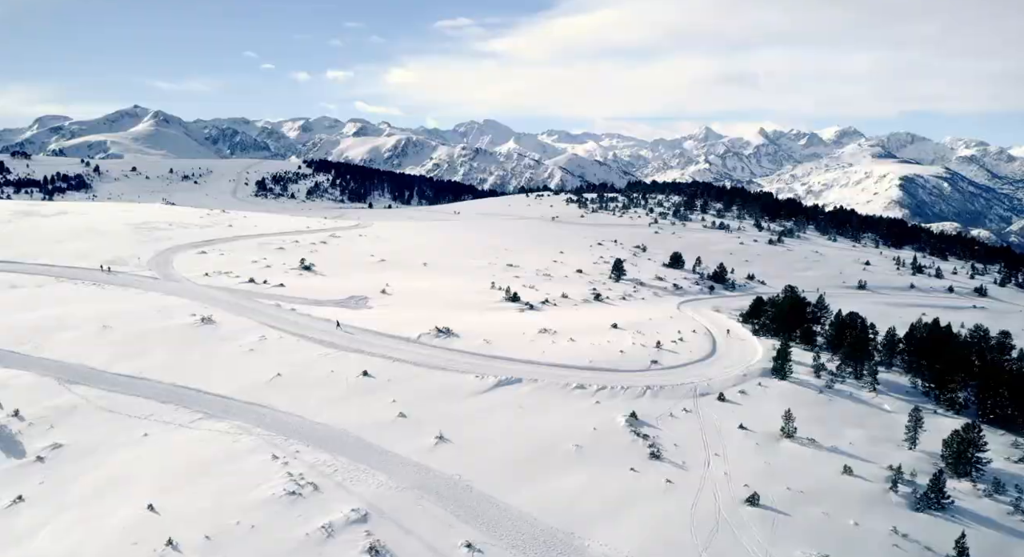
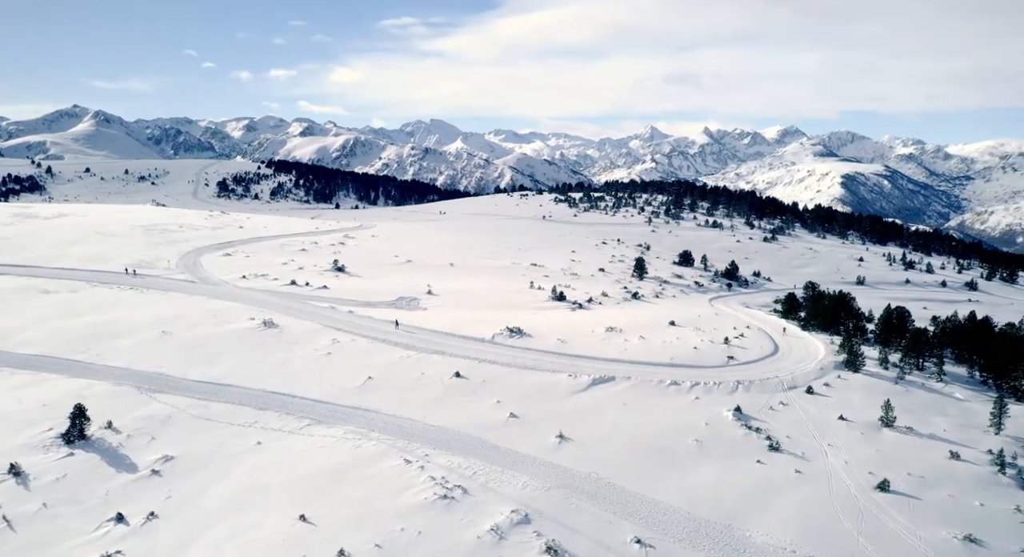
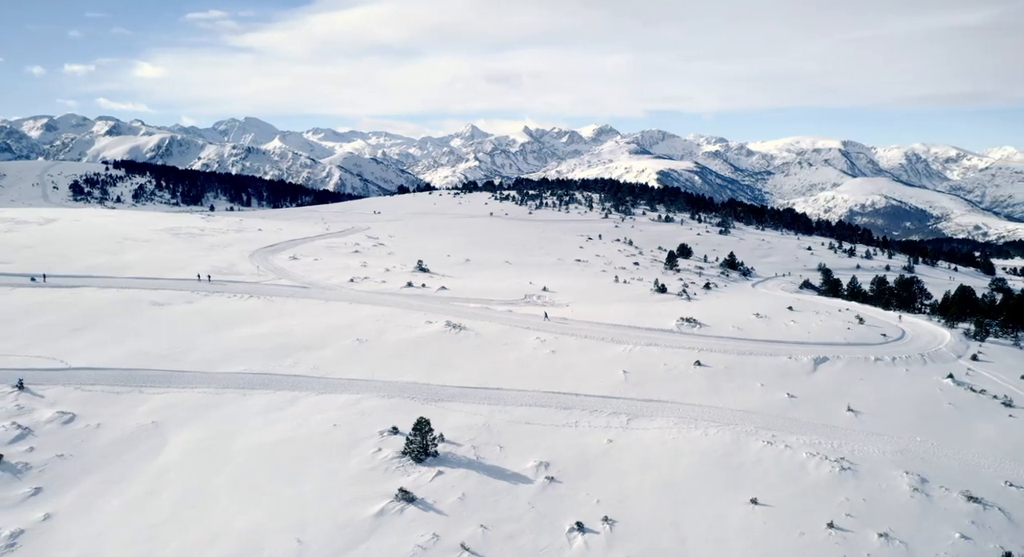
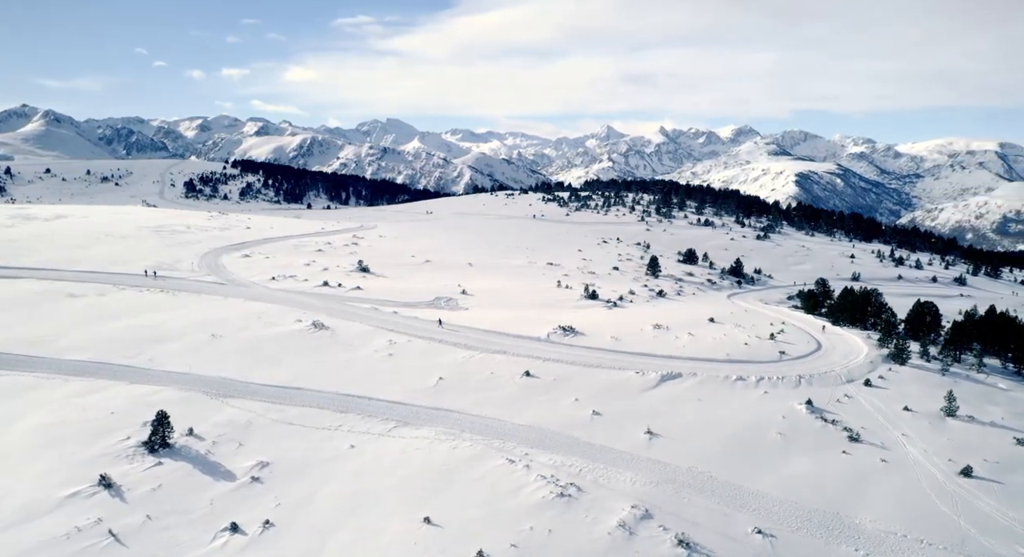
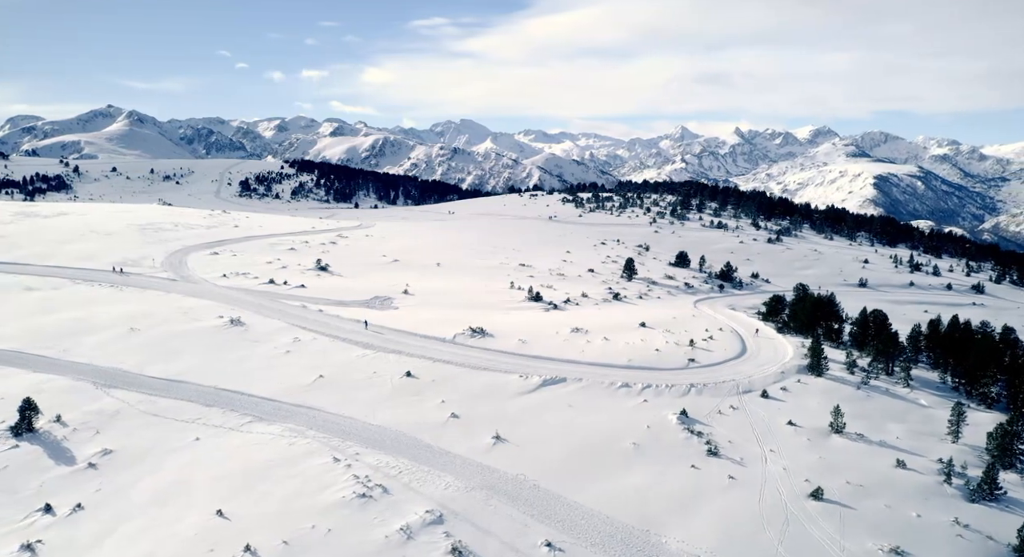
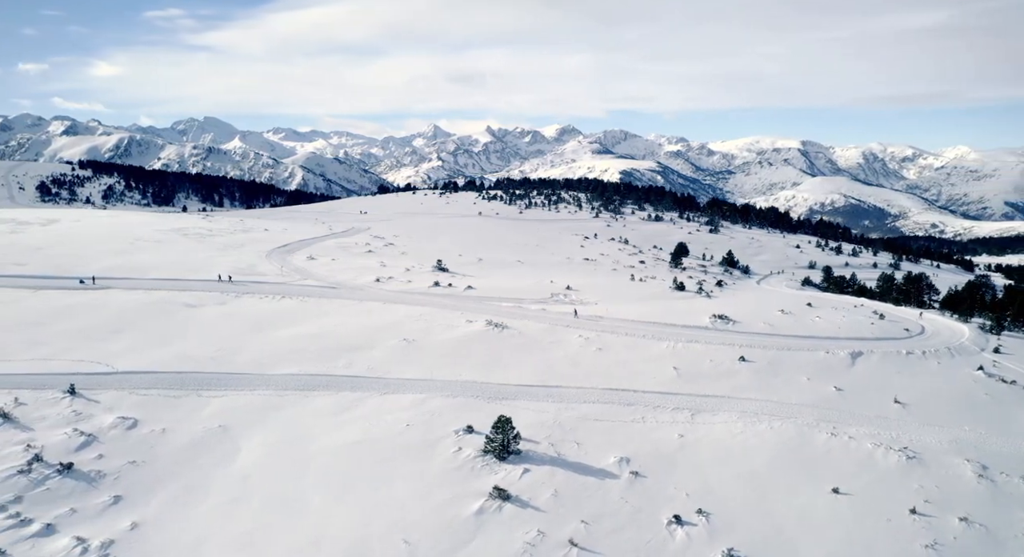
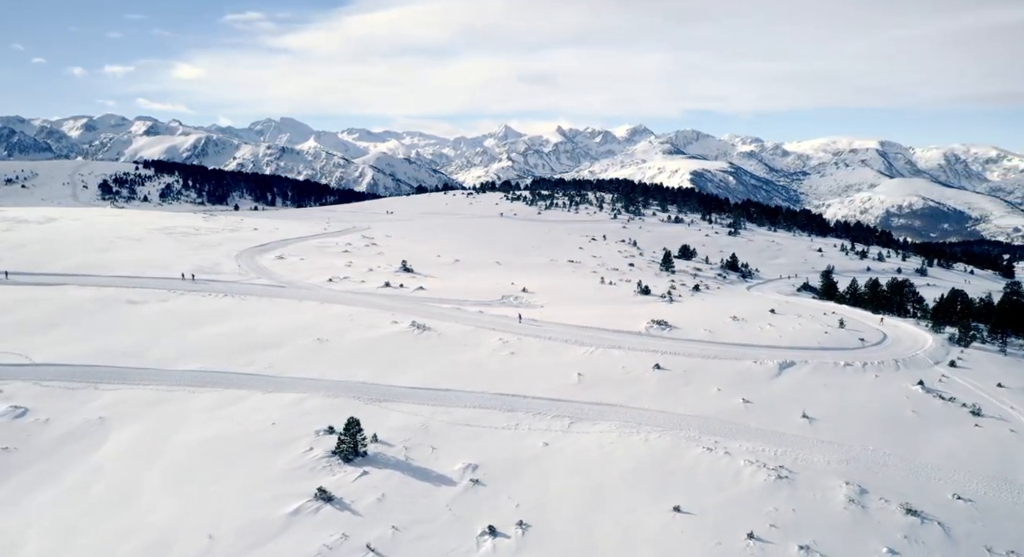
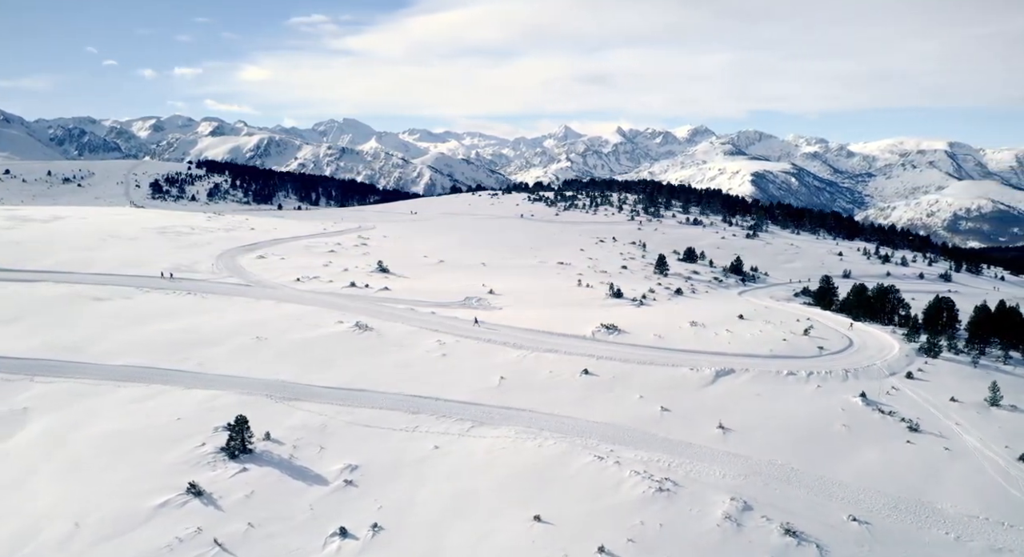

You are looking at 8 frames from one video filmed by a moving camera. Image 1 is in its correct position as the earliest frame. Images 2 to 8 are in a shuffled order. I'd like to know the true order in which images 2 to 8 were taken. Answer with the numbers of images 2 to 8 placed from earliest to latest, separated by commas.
5, 2, 4, 8, 7, 3, 6
